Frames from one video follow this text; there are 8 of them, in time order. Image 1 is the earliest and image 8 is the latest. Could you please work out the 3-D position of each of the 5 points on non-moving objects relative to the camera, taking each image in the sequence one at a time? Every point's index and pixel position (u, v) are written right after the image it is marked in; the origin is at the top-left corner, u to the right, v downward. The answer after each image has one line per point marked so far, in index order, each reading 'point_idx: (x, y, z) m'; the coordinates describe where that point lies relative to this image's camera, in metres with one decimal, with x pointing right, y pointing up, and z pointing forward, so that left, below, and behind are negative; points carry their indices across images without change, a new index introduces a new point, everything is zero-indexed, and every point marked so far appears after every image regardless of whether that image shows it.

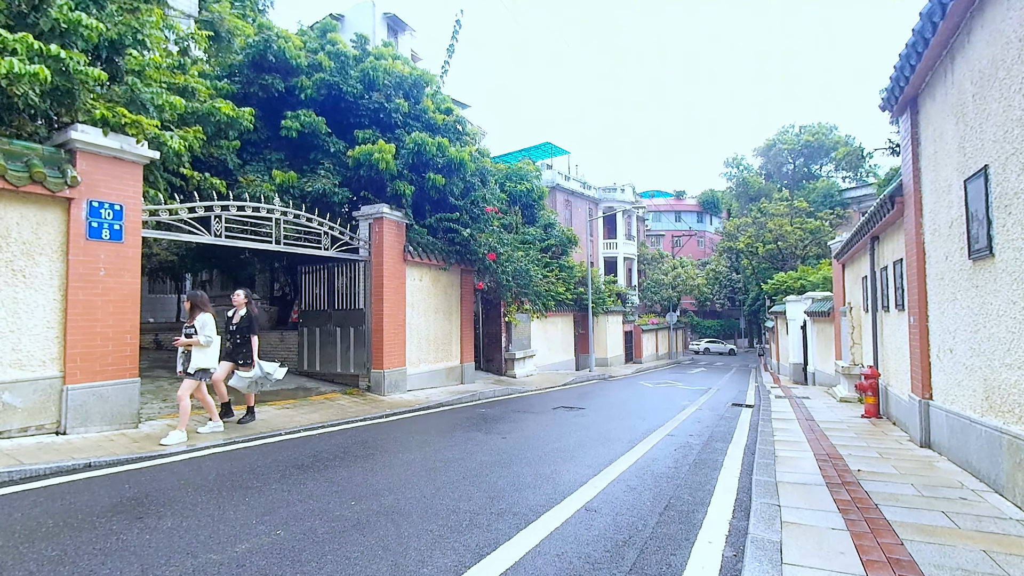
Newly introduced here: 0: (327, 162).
0: (-4.2, +2.8, +10.8) m
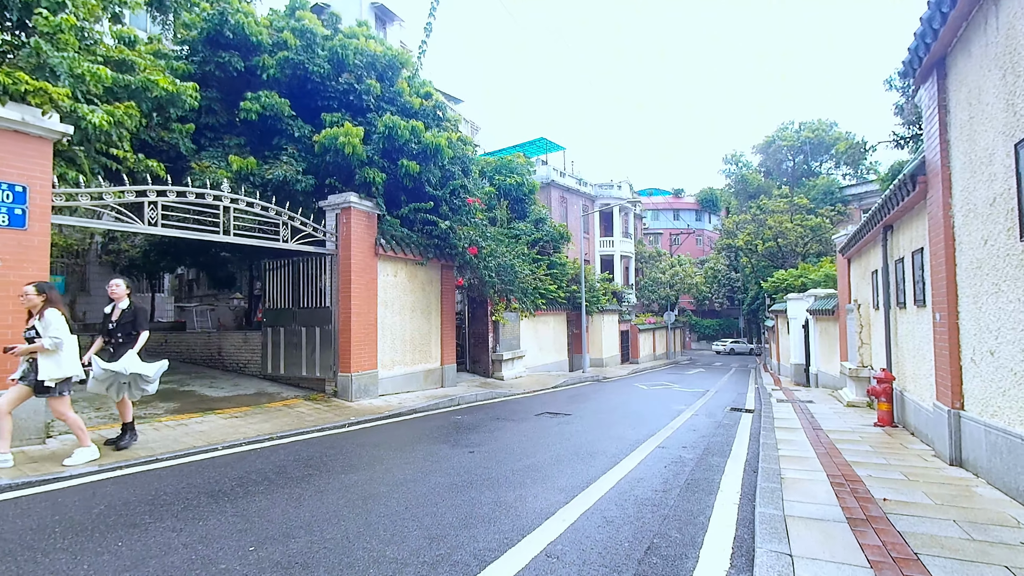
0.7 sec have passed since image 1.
0: (-4.6, +2.9, +9.9) m
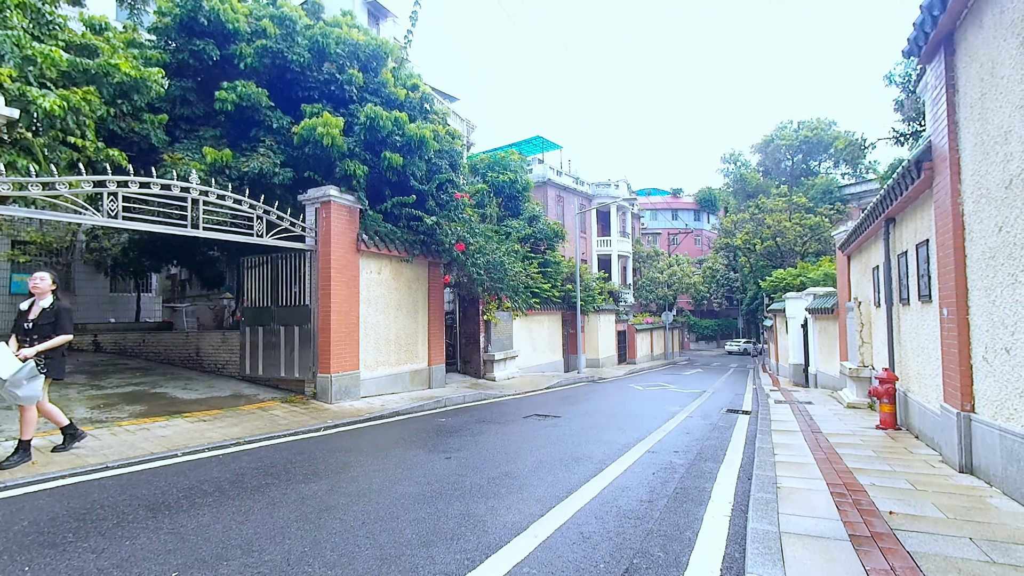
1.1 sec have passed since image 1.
0: (-4.8, +2.9, +9.5) m
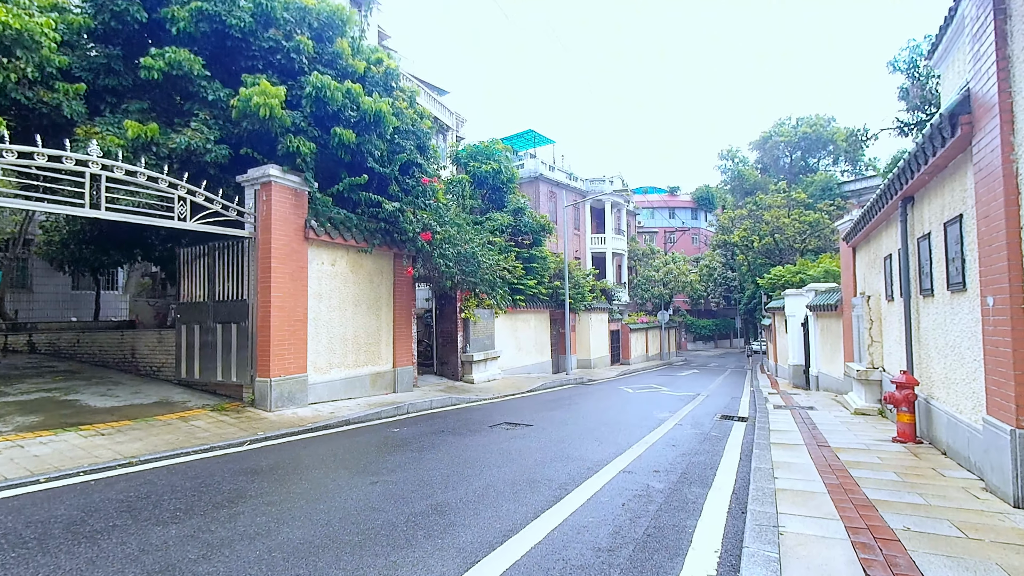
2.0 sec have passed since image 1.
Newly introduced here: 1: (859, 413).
0: (-5.5, +3.1, +8.4) m
1: (+6.5, -2.3, +9.0) m
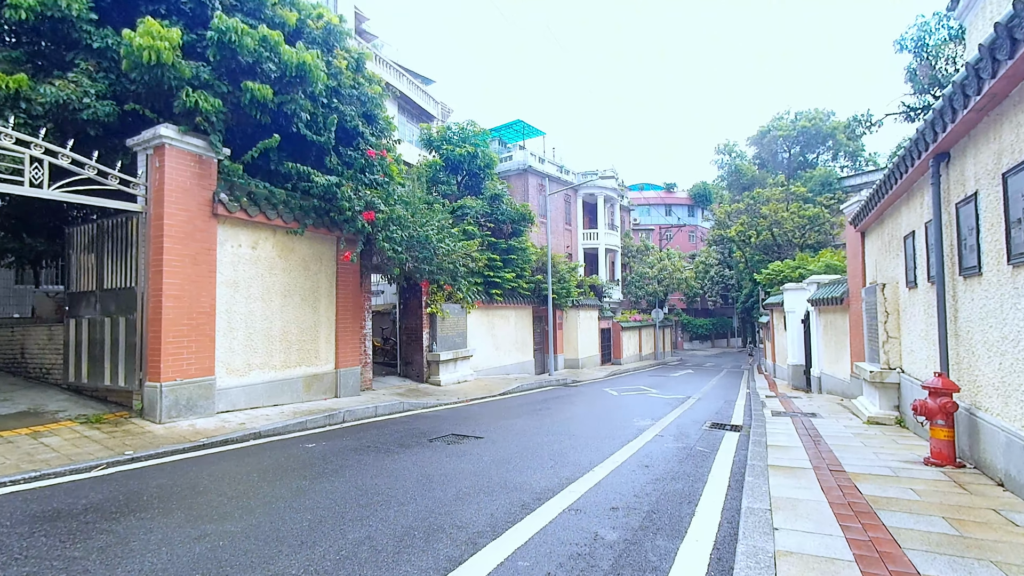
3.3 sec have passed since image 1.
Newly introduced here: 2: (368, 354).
0: (-6.2, +3.3, +7.0) m
1: (+5.7, -2.1, +7.6) m
2: (-3.4, -1.6, +11.5) m
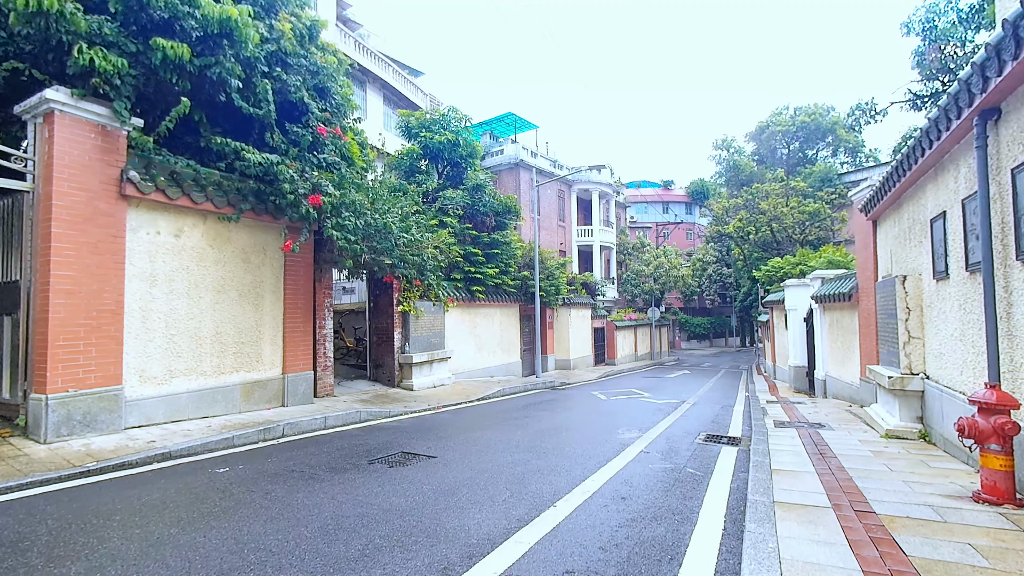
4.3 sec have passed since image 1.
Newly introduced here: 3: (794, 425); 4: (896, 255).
0: (-6.8, +3.4, +5.9) m
1: (+5.2, -2.0, +6.6) m
2: (-4.0, -1.5, +10.4) m
3: (+4.8, -2.3, +8.1) m
4: (+6.3, +0.5, +7.9) m
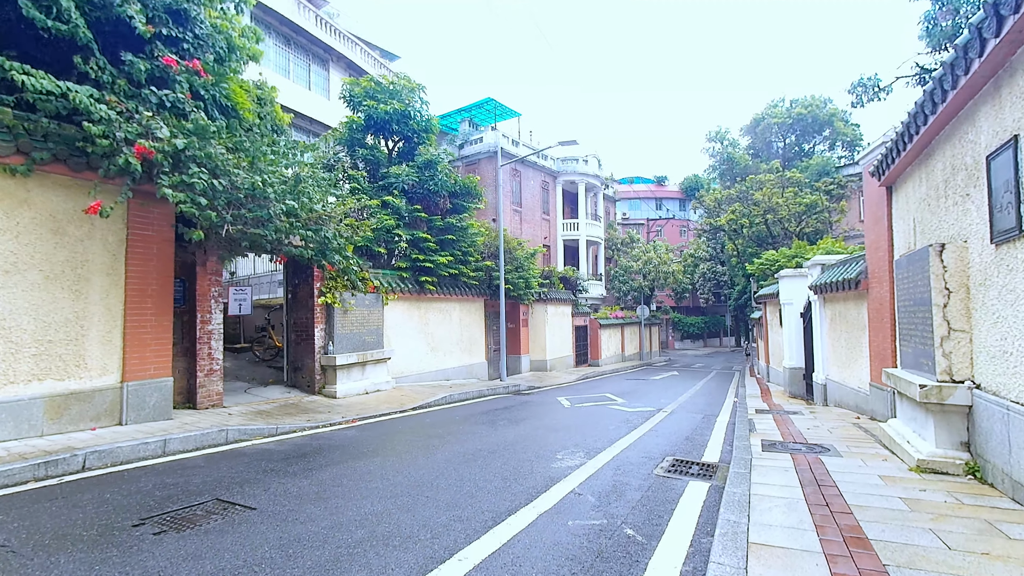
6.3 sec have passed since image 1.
0: (-8.0, +3.6, +3.9) m
1: (+4.0, -1.8, +4.6) m
2: (-5.2, -1.2, +8.4) m
3: (+3.6, -2.1, +6.2) m
4: (+5.1, +0.8, +6.0) m
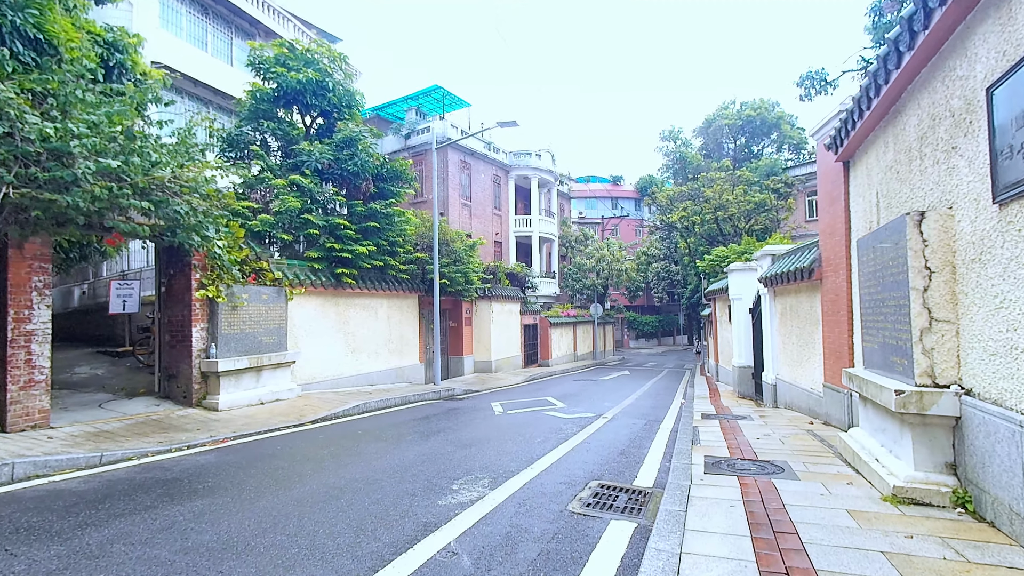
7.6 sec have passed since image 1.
0: (-9.0, +3.8, +1.9) m
1: (+3.0, -1.6, +3.6) m
2: (-6.5, -1.1, +6.6) m
3: (+2.4, -1.9, +5.1) m
4: (+3.9, +1.0, +5.0) m
